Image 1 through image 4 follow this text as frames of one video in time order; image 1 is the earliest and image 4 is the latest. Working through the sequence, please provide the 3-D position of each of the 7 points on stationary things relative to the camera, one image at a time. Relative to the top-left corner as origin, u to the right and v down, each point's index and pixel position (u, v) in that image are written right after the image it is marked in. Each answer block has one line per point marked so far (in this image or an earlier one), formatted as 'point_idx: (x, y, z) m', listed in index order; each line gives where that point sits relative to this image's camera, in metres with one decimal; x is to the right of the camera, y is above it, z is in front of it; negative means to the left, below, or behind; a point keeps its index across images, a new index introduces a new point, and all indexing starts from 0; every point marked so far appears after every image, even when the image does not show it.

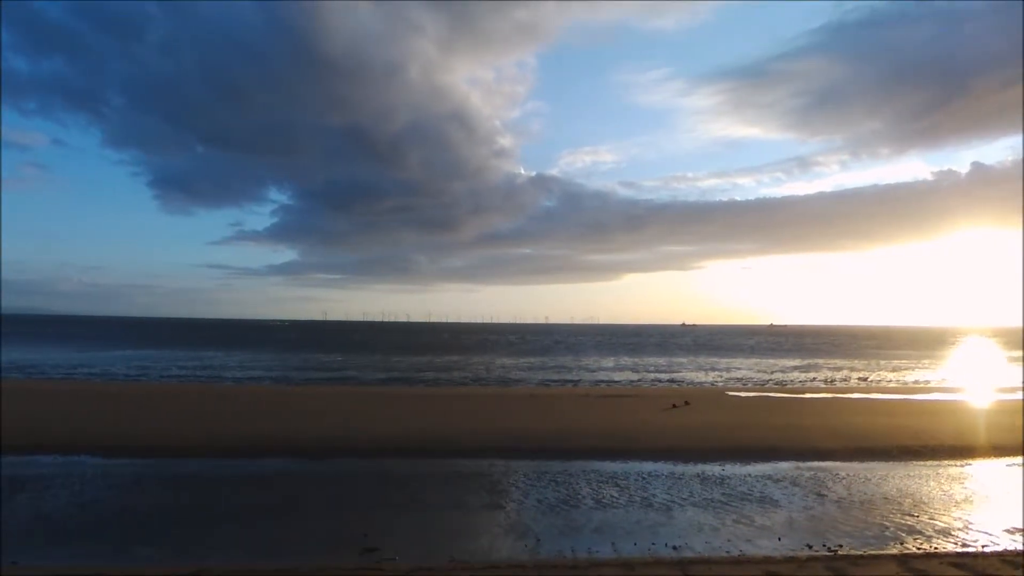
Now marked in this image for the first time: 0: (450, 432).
0: (-1.8, -4.1, +17.9) m
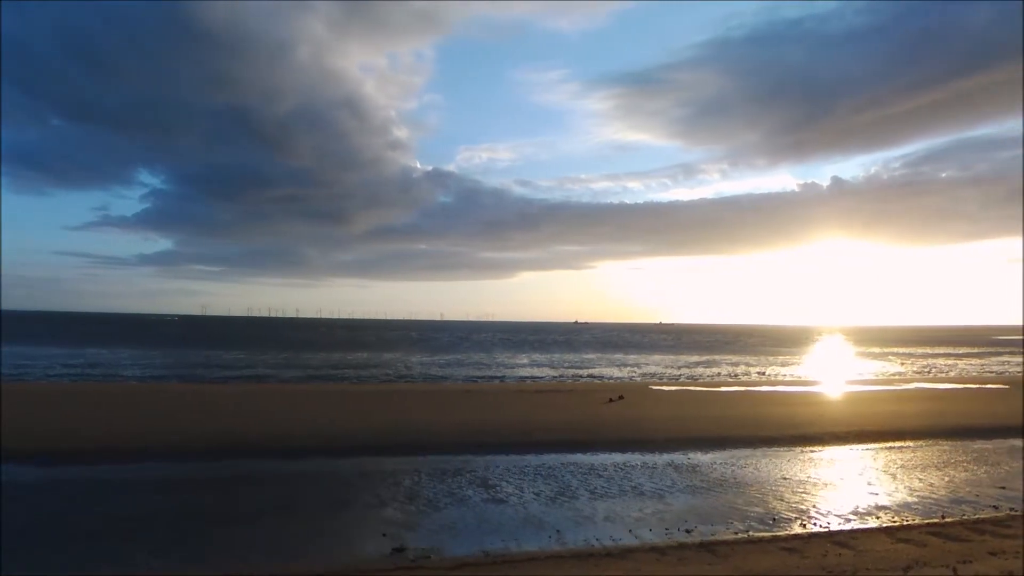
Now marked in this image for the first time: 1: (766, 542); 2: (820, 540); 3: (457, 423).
0: (-2.8, -4.0, +17.7) m
1: (+3.6, -3.6, +8.8) m
2: (+4.4, -3.6, +8.9) m
3: (-1.7, -4.2, +19.4) m
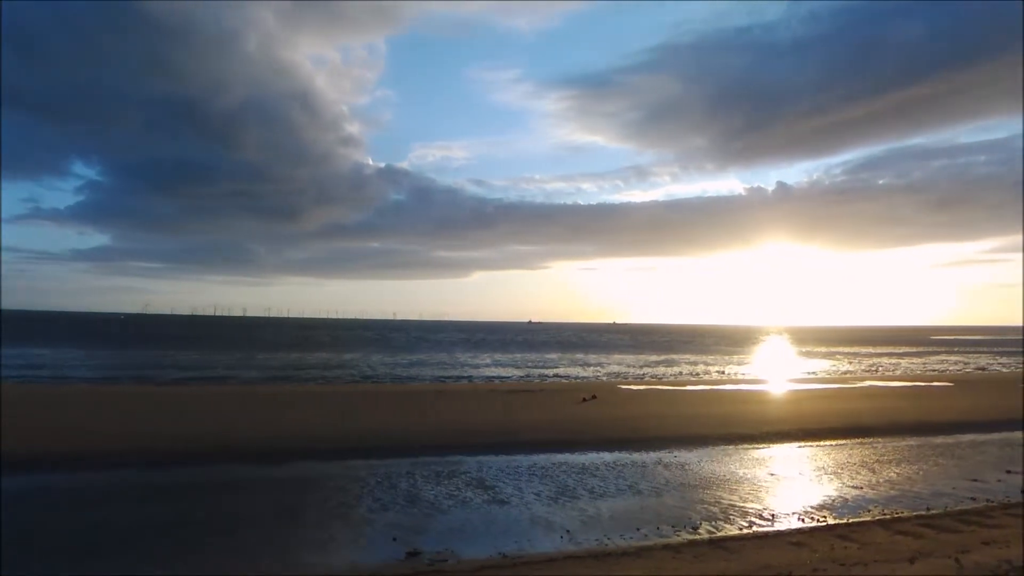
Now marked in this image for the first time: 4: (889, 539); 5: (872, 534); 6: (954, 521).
0: (-3.3, -4.0, +17.5) m
1: (+3.8, -3.6, +9.0) m
2: (+4.6, -3.6, +9.2) m
3: (-2.2, -4.2, +19.3) m
4: (+5.4, -3.6, +9.0) m
5: (+5.3, -3.6, +9.2) m
6: (+6.9, -3.6, +9.8) m
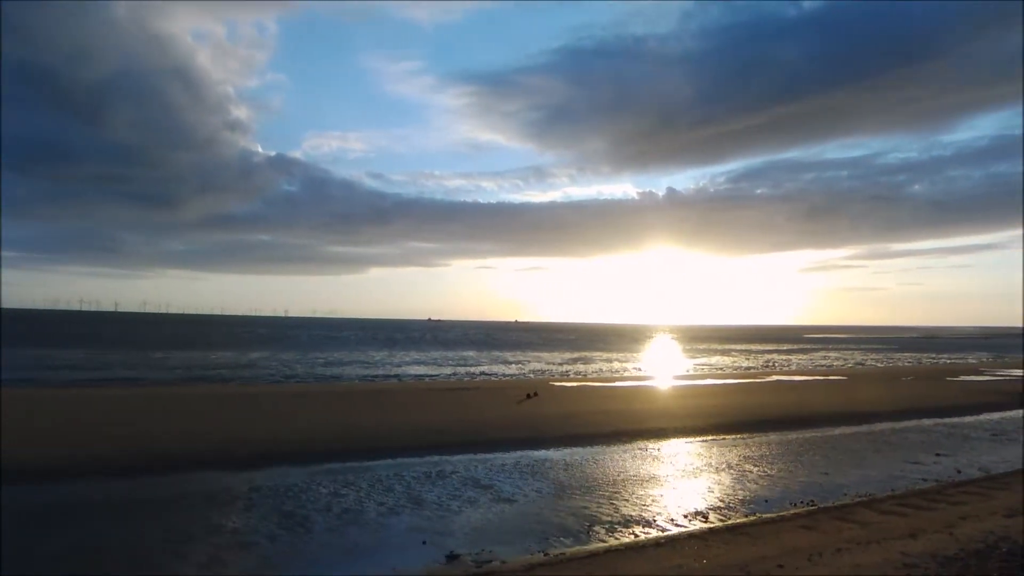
0: (-4.1, -3.9, +16.9) m
1: (+4.2, -3.6, +9.7) m
2: (+4.9, -3.7, +9.9) m
3: (-3.4, -4.1, +18.9) m
4: (+5.8, -3.6, +9.9) m
5: (+5.7, -3.7, +10.1) m
6: (+7.2, -3.7, +10.9) m
